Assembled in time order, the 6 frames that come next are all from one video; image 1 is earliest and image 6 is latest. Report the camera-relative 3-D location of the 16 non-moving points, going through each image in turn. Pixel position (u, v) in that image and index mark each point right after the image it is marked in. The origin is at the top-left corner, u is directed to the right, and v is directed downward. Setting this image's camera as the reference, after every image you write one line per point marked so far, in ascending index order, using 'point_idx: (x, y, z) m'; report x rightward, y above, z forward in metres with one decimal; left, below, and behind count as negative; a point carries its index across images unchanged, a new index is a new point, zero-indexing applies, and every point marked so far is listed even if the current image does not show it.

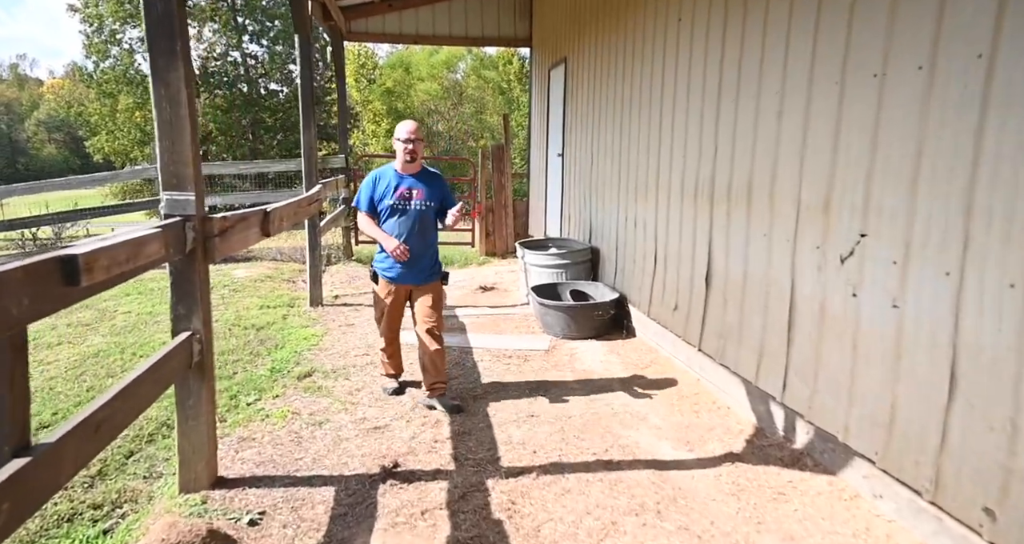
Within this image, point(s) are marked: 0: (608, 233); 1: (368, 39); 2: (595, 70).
0: (+0.8, +0.3, +5.4) m
1: (-1.9, +3.1, +8.5) m
2: (+0.8, +1.8, +5.9) m
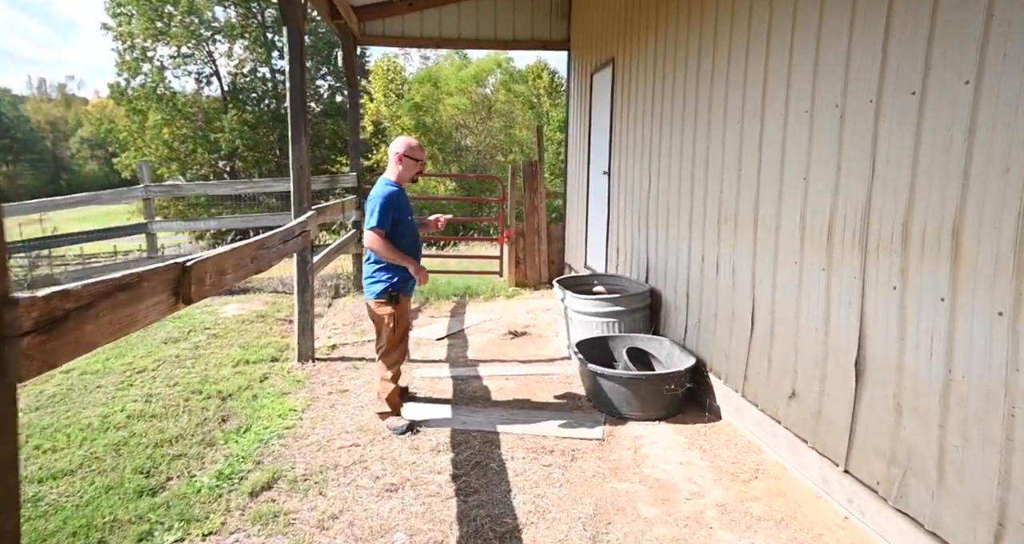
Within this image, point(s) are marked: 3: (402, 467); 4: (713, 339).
0: (+1.1, 0.0, +4.2) m
1: (-1.5, +2.7, +7.5) m
2: (+1.1, +1.4, +4.7) m
3: (-0.5, -0.9, +2.9) m
4: (+1.1, -0.4, +3.6) m
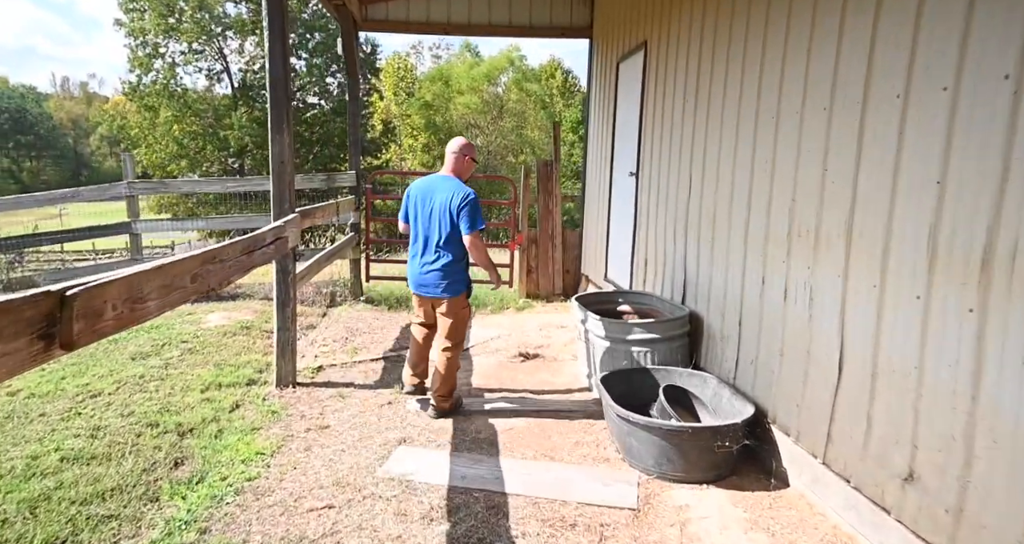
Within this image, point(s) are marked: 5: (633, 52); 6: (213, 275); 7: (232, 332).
0: (+1.2, -0.1, +3.6) m
1: (-1.3, +2.6, +7.0) m
2: (+1.2, +1.3, +4.1) m
3: (-0.5, -0.9, +2.3) m
4: (+1.2, -0.5, +3.0) m
5: (+1.0, +1.9, +5.7) m
6: (-1.0, 0.0, +2.3) m
7: (-2.1, -0.4, +4.8) m
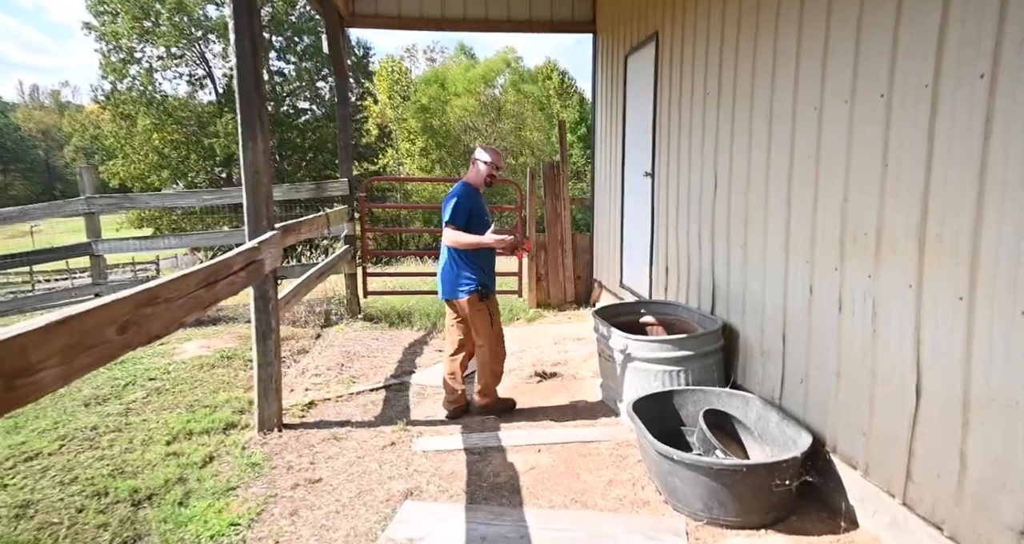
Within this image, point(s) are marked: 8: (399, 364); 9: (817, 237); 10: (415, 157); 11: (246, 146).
0: (+1.2, -0.1, +3.1) m
1: (-1.4, +2.5, +6.5) m
2: (+1.2, +1.3, +3.6) m
3: (-0.3, -1.0, +1.8) m
4: (+1.3, -0.5, +2.5) m
5: (+1.0, +1.9, +5.2) m
6: (-1.0, -0.1, +1.8) m
7: (-2.0, -0.6, +4.3) m
8: (-0.8, -0.6, +4.5) m
9: (+1.3, +0.2, +2.7) m
10: (-2.2, +2.6, +15.1) m
11: (-1.3, +0.6, +3.1) m
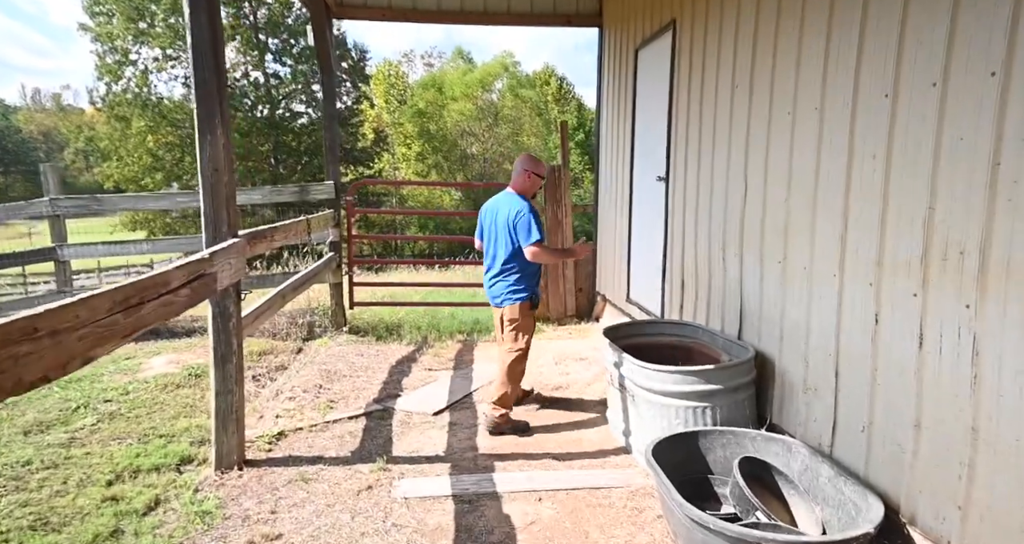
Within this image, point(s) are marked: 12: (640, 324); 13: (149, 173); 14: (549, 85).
0: (+1.2, -0.2, +2.7) m
1: (-1.3, +2.4, +6.1) m
2: (+1.2, +1.2, +3.2) m
3: (-0.4, -1.1, +1.4) m
4: (+1.3, -0.6, +2.1) m
5: (+1.1, +1.7, +4.8) m
6: (-1.0, -0.2, +1.4) m
7: (-2.0, -0.7, +3.8) m
8: (-0.8, -0.7, +4.1) m
9: (+1.3, +0.1, +2.3) m
10: (-2.3, +2.5, +14.7) m
11: (-1.3, +0.6, +2.7) m
12: (+0.7, -0.3, +3.7) m
13: (-7.1, +2.0, +12.5) m
14: (+1.0, +4.4, +15.0) m
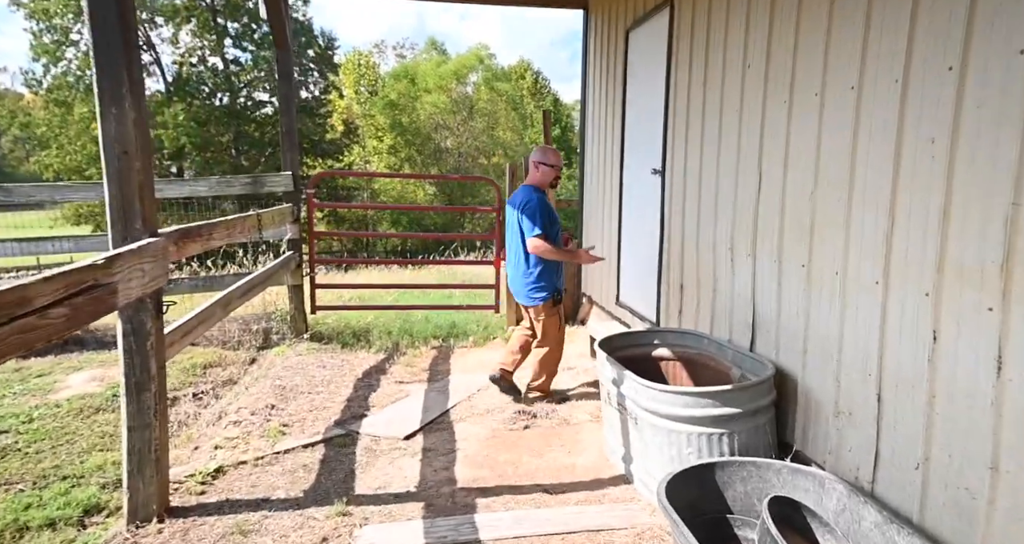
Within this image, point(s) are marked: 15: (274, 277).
0: (+1.2, -0.3, +2.3) m
1: (-1.5, +2.4, +5.5) m
2: (+1.2, +1.2, +2.8) m
3: (-0.3, -1.1, +0.9) m
4: (+1.3, -0.6, +1.7) m
5: (+0.9, +1.7, +4.3) m
6: (-1.0, -0.2, +0.8) m
7: (-2.1, -0.7, +3.3) m
8: (-0.9, -0.7, +3.6) m
9: (+1.3, 0.0, +1.9) m
10: (-2.8, +2.6, +14.1) m
11: (-1.3, +0.5, +2.2) m
12: (+0.6, -0.3, +3.3) m
13: (-7.6, +2.0, +11.7) m
14: (+0.5, +4.5, +14.5) m
15: (-1.6, 0.0, +4.5) m
